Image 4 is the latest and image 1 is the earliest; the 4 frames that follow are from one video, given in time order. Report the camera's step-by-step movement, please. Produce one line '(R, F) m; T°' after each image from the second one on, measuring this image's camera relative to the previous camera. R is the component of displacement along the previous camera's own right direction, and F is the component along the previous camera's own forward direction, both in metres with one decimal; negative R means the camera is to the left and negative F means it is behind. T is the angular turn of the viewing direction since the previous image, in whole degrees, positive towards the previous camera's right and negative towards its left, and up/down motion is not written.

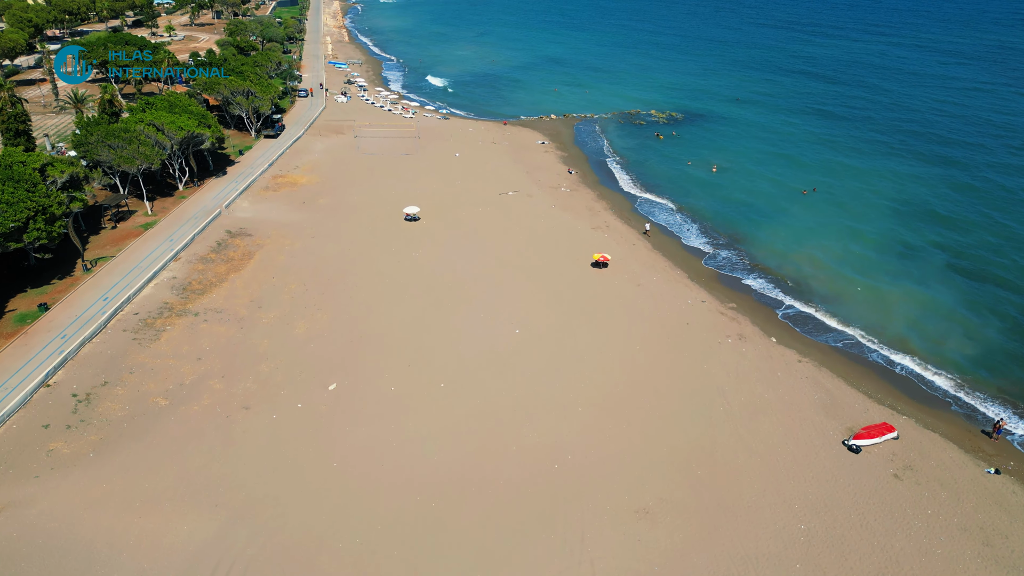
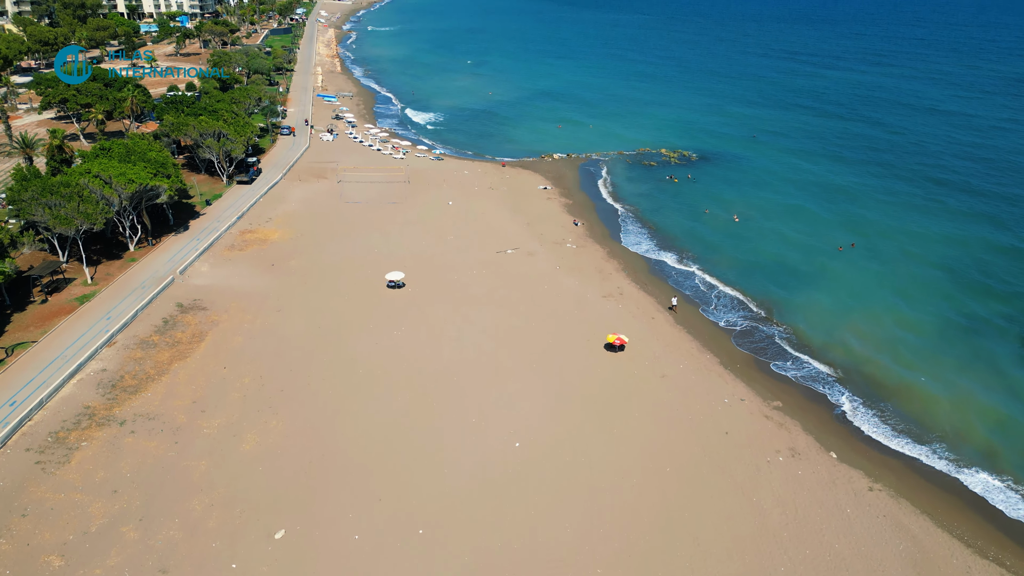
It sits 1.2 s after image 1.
(0.0, +5.5) m; 0°
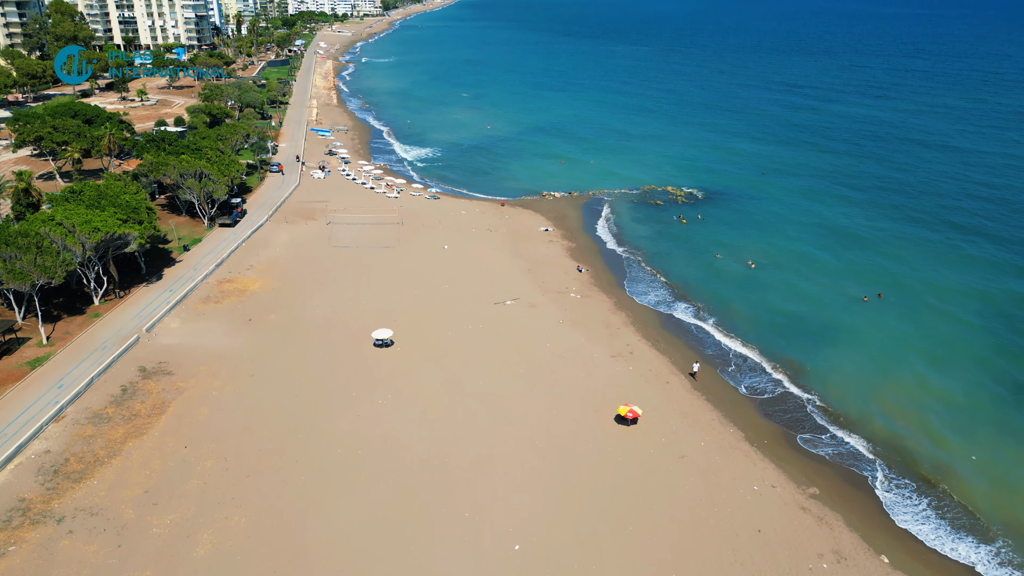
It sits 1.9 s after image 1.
(0.0, +3.1) m; 0°
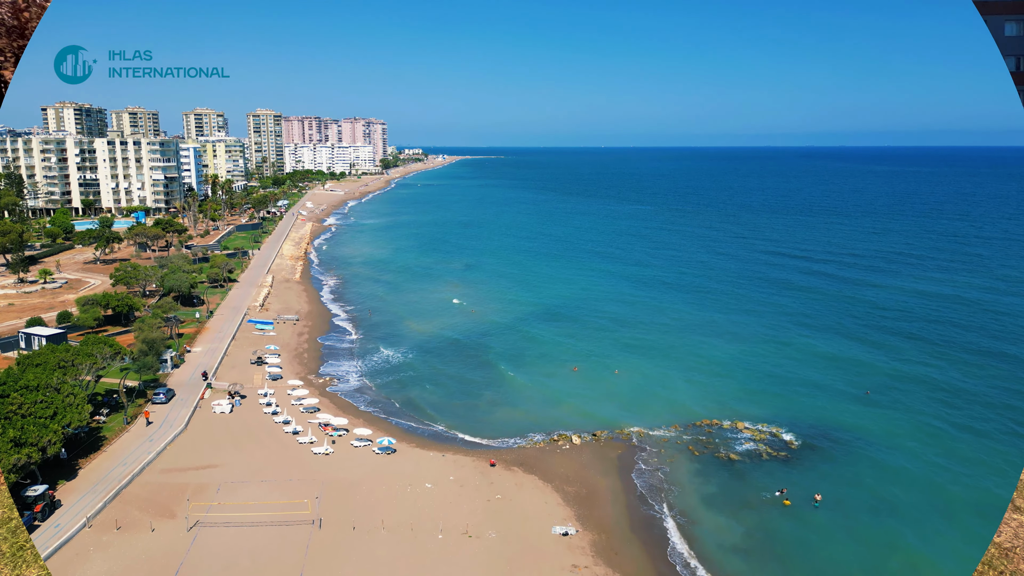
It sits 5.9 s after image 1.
(+0.2, +18.4) m; 0°
